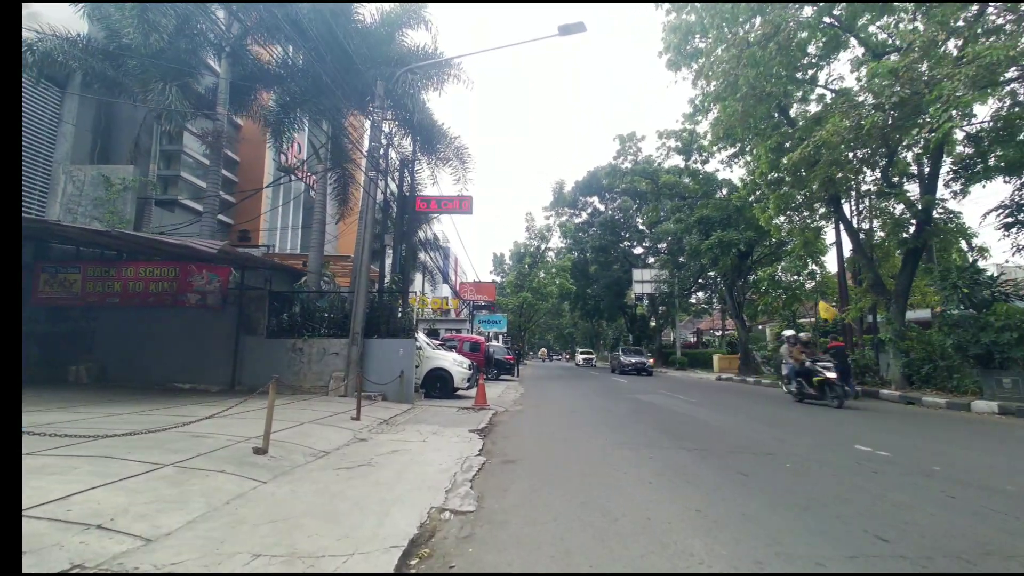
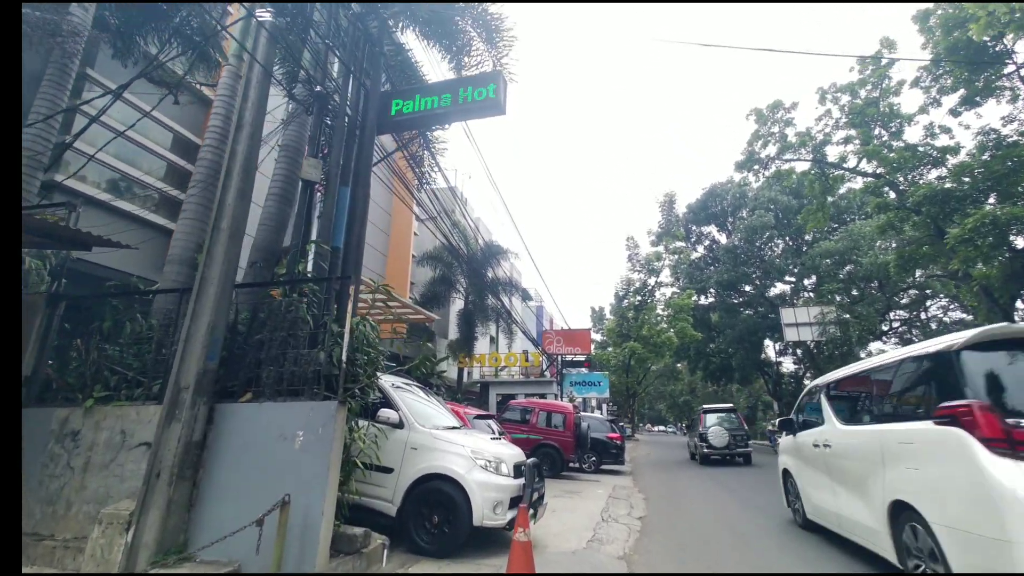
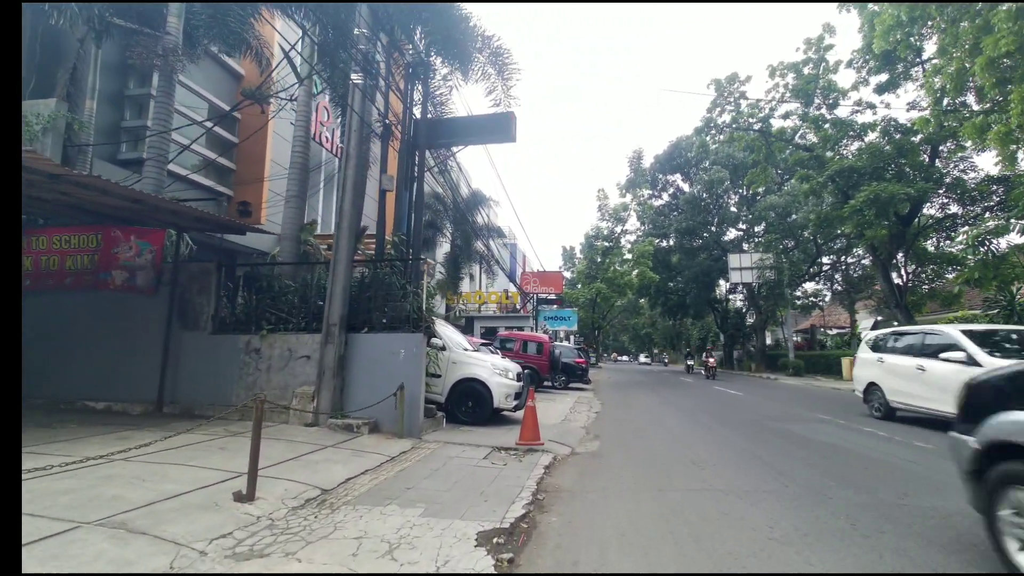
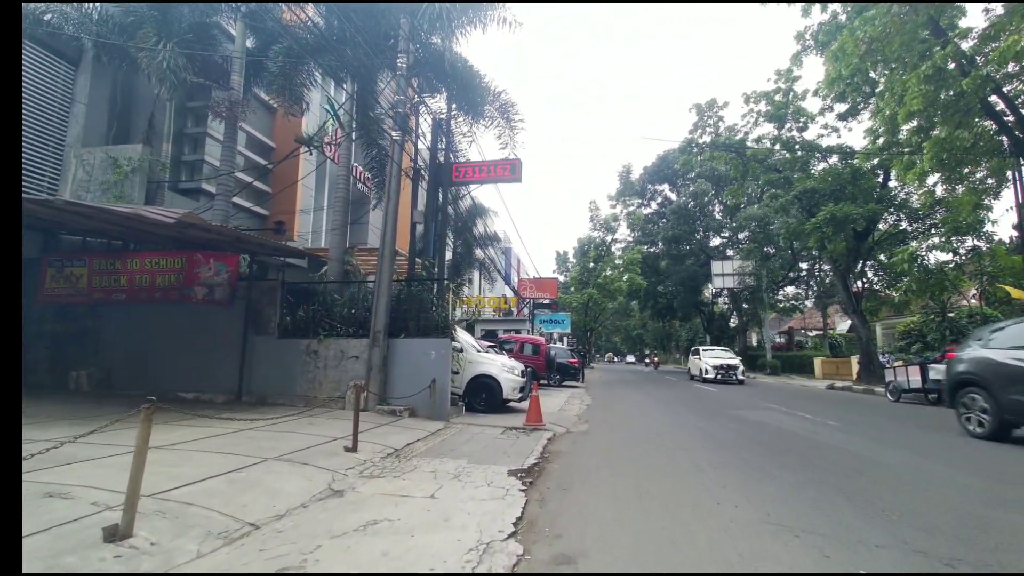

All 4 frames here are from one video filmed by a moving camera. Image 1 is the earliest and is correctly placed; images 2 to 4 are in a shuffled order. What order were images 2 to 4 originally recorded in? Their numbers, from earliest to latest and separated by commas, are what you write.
4, 3, 2
